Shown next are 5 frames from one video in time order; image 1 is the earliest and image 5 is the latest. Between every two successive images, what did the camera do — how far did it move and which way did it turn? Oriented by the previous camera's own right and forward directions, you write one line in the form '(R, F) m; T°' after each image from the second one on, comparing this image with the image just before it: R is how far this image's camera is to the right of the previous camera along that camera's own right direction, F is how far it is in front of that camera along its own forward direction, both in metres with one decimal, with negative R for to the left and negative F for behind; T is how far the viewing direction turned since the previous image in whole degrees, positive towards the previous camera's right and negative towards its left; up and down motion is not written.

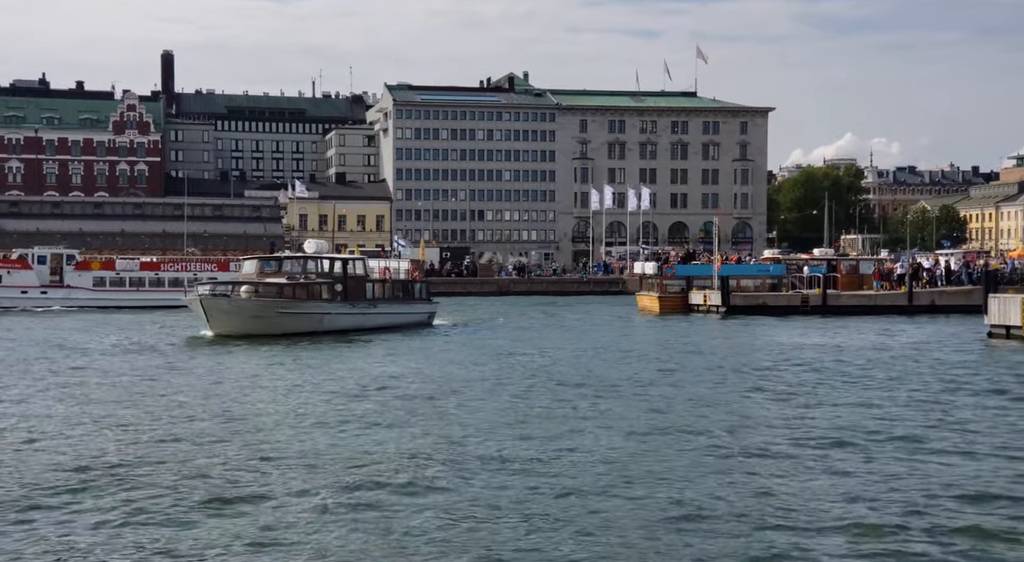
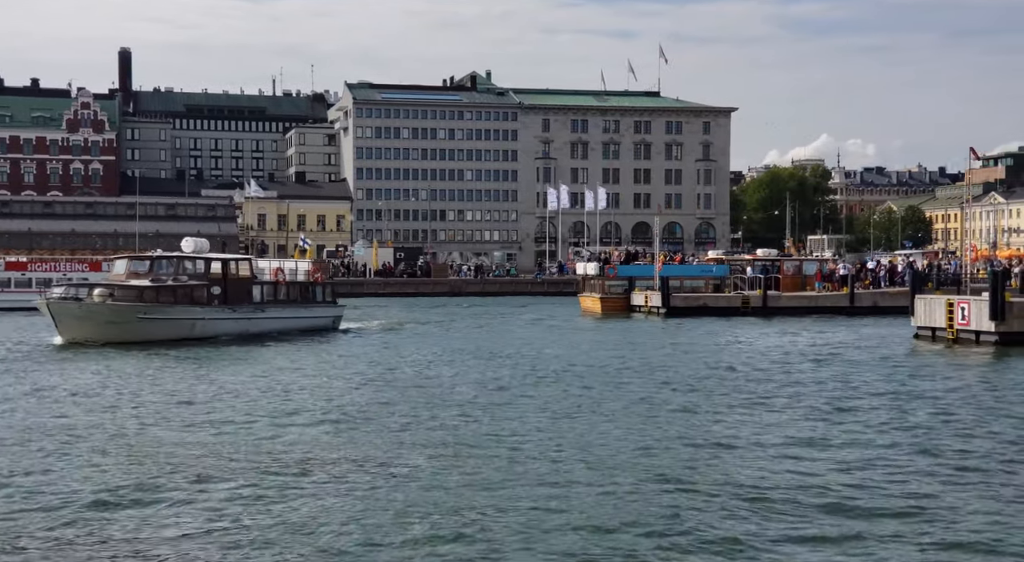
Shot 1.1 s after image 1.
(+1.6, +1.0) m; +1°
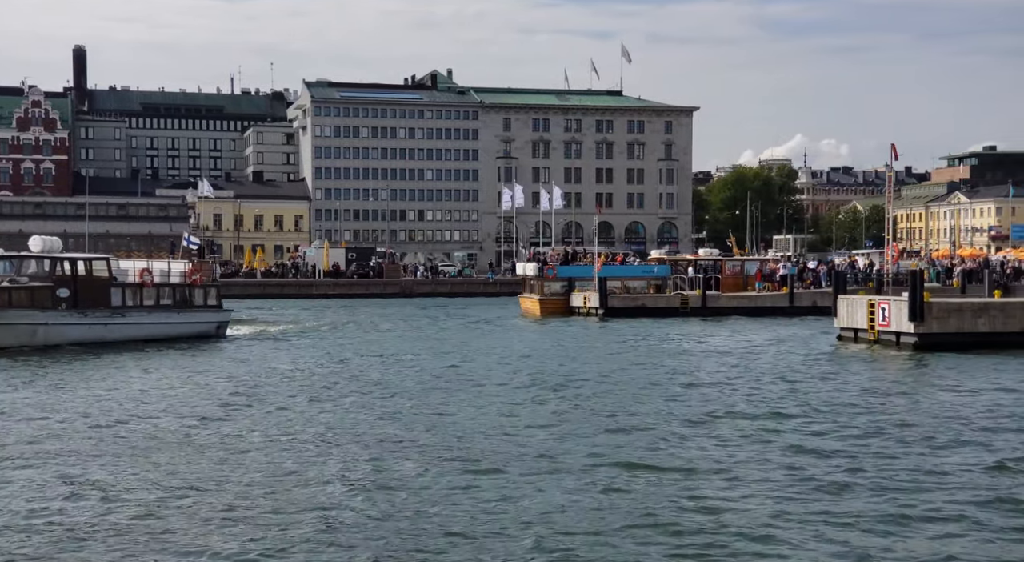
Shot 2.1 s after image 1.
(+1.7, +1.2) m; +1°
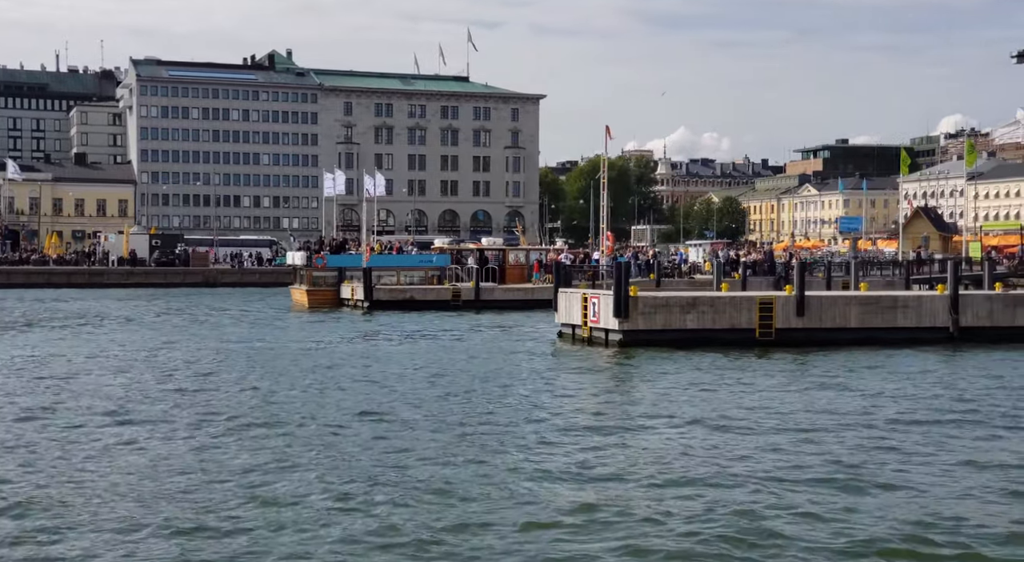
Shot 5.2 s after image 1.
(+4.9, +3.6) m; +5°
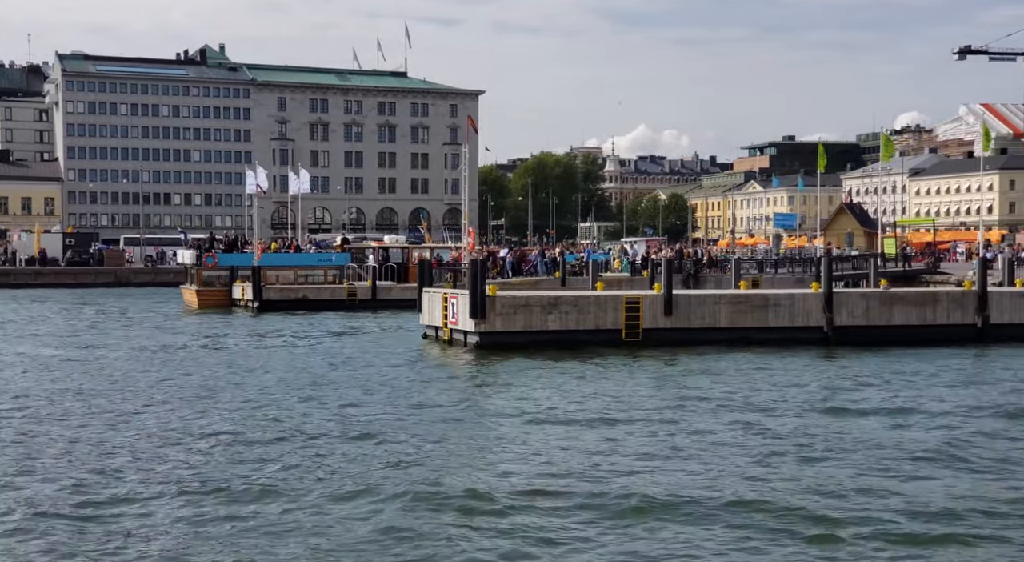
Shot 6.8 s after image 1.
(+2.3, +2.2) m; +2°
